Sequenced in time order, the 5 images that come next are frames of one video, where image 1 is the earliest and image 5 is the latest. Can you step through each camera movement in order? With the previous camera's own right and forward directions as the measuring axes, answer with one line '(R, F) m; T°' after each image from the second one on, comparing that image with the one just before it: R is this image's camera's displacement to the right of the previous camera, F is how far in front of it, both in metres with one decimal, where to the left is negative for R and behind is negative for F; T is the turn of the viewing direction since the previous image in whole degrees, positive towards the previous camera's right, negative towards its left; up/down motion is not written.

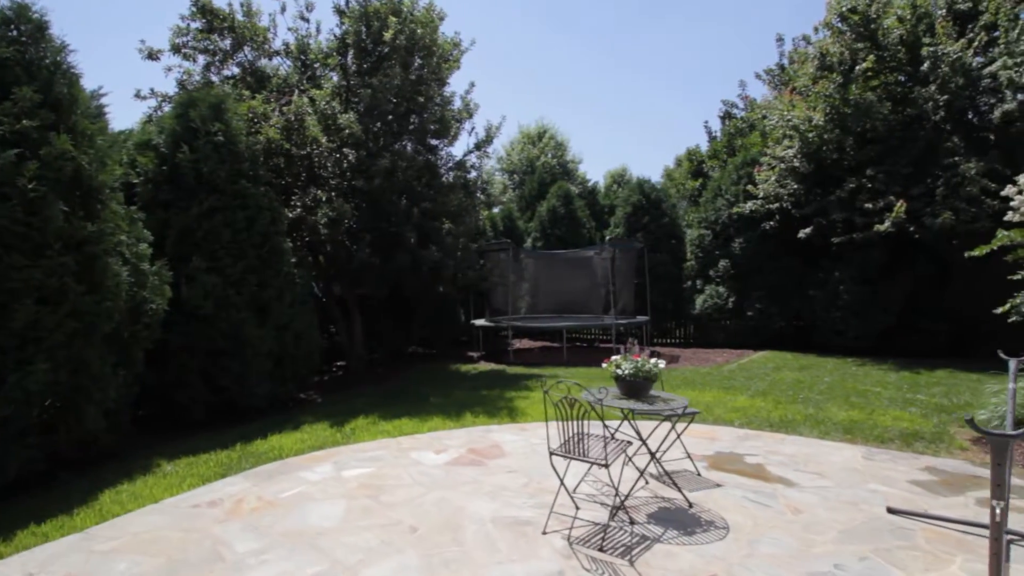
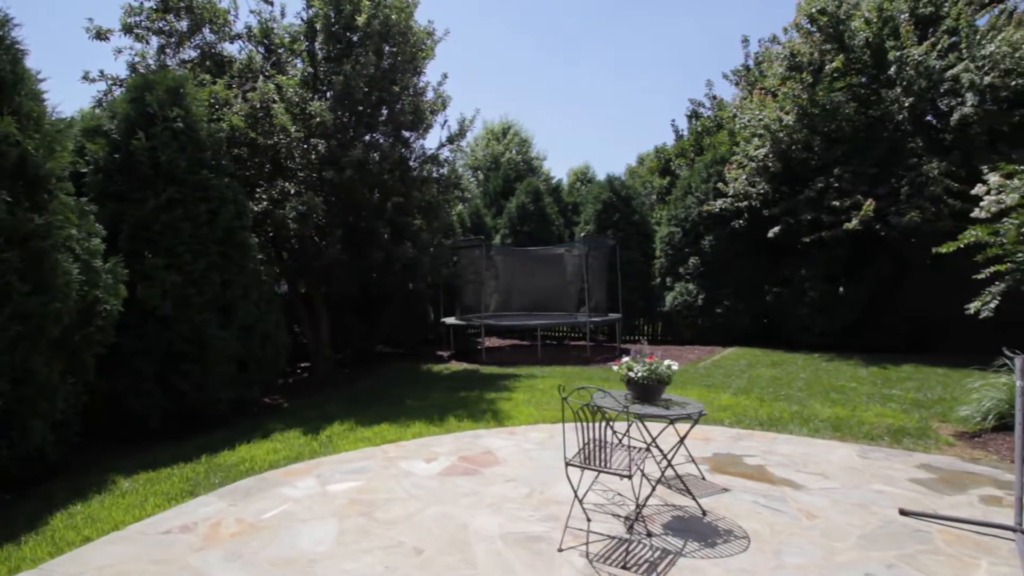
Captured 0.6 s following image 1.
(-0.3, +0.3) m; +4°
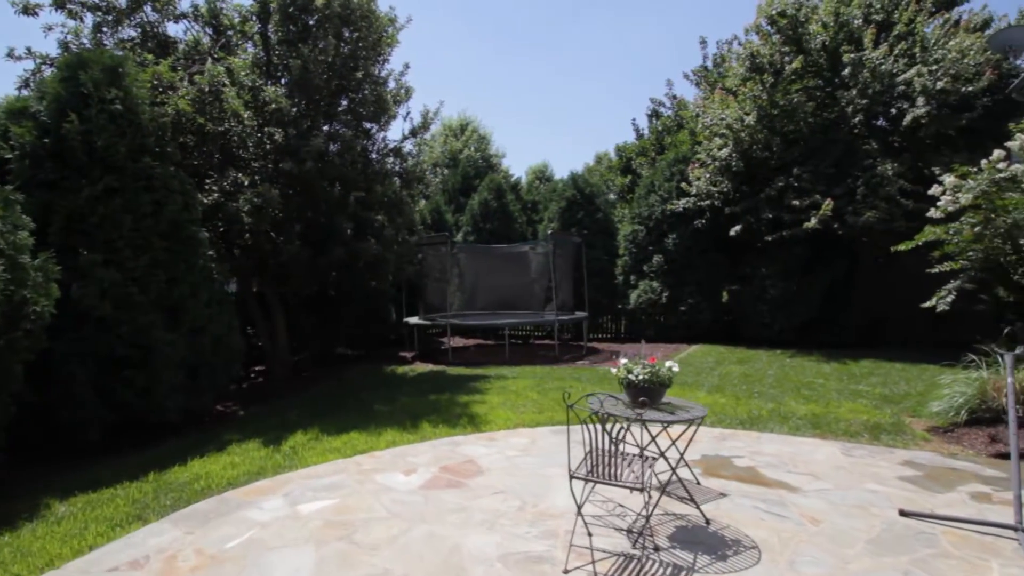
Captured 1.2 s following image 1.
(-0.2, +0.3) m; +5°
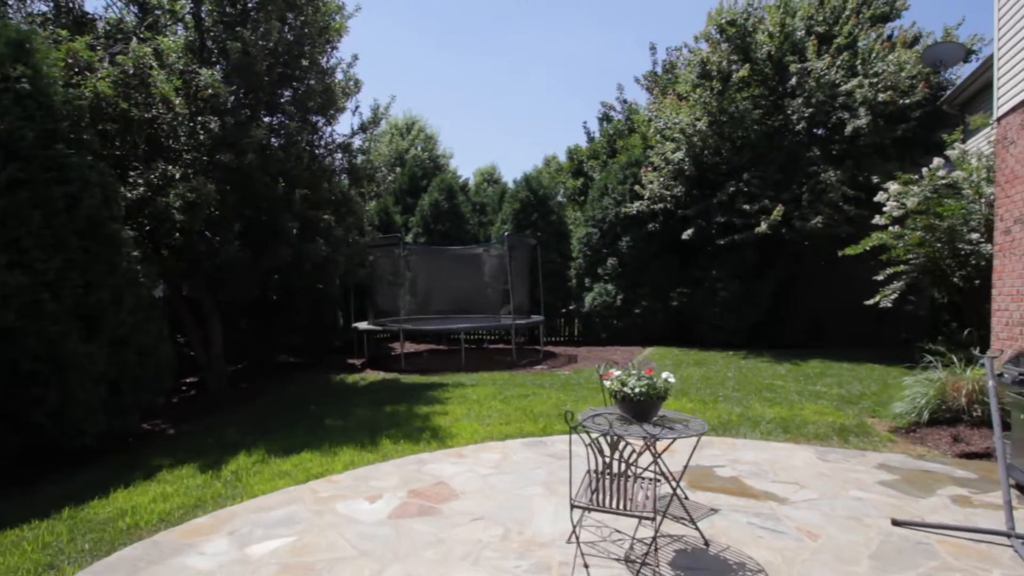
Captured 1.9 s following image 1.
(-0.2, +0.3) m; +6°
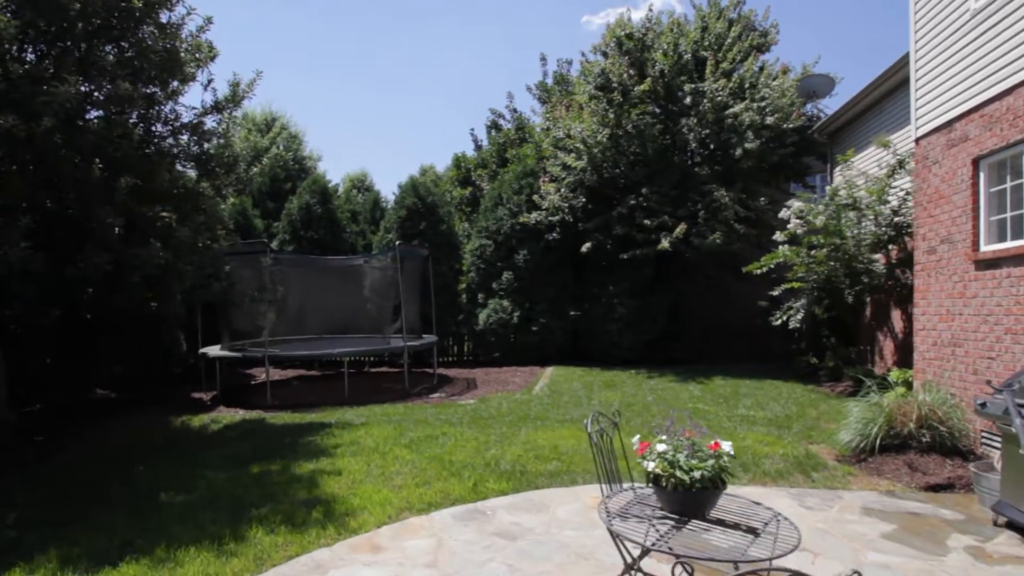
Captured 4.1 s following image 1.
(-0.4, +1.2) m; +14°
